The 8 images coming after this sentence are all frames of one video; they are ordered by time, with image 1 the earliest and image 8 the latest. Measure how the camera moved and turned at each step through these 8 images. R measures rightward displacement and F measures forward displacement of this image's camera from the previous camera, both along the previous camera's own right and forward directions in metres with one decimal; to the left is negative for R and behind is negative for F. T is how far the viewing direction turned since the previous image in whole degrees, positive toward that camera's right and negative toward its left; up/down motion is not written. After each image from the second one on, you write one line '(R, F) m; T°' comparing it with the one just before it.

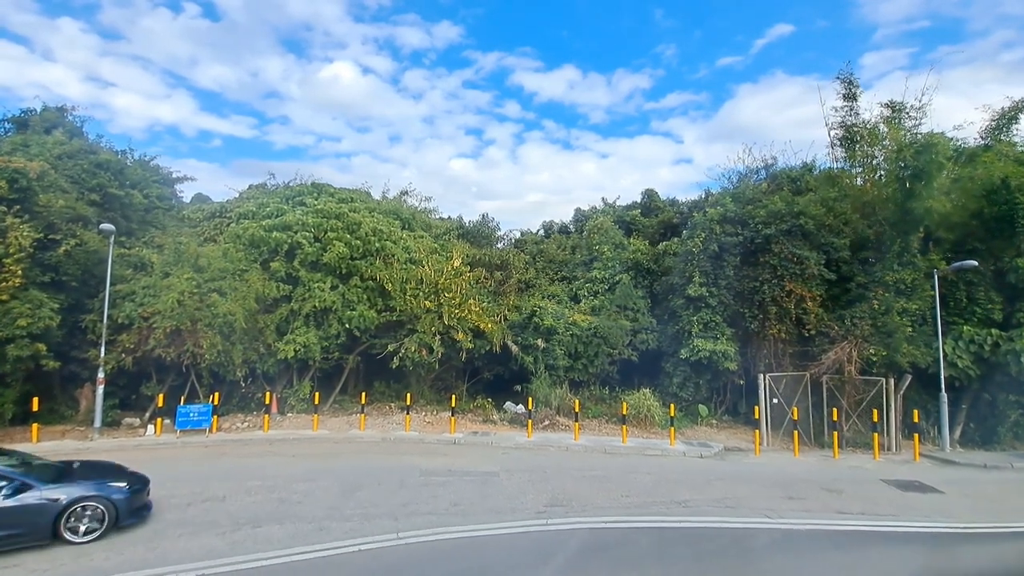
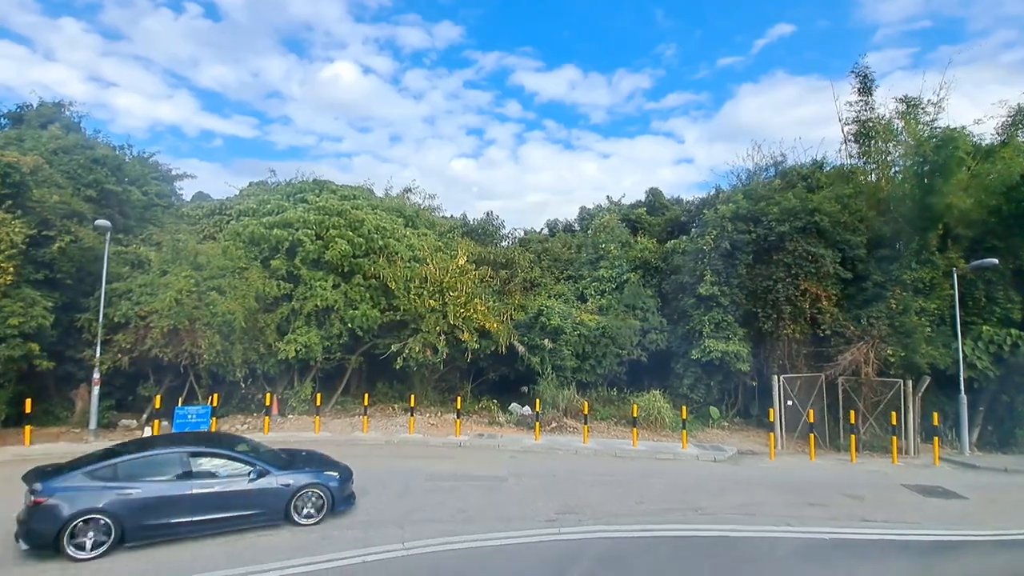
(-0.2, +0.4) m; 0°
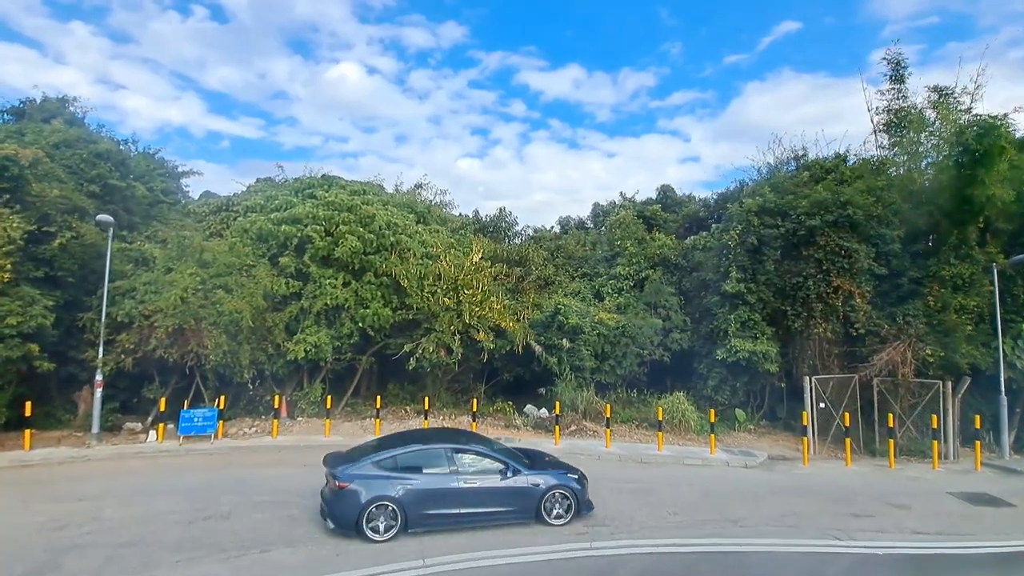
(-0.4, +0.6) m; -1°
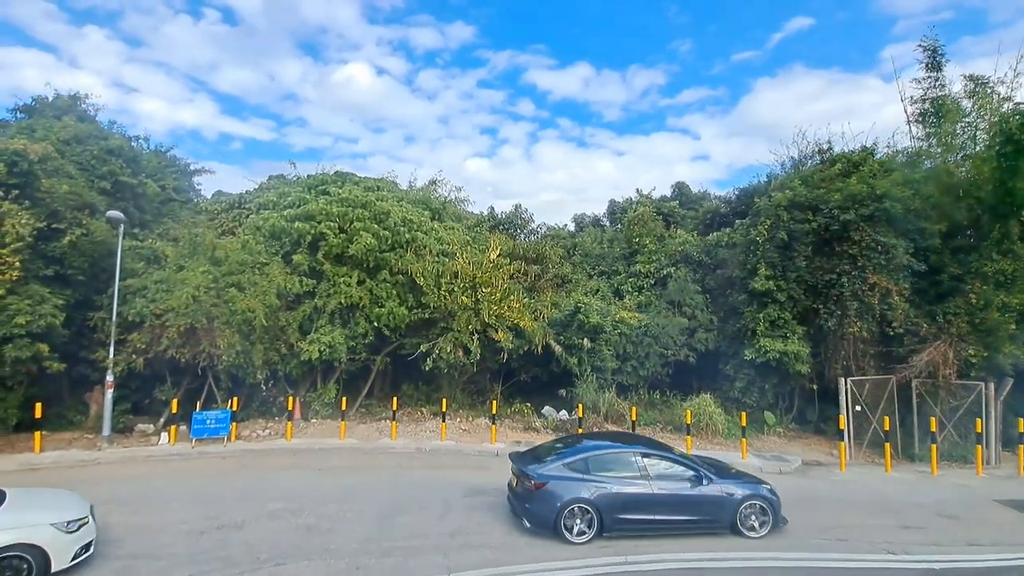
(-0.3, +0.5) m; -1°
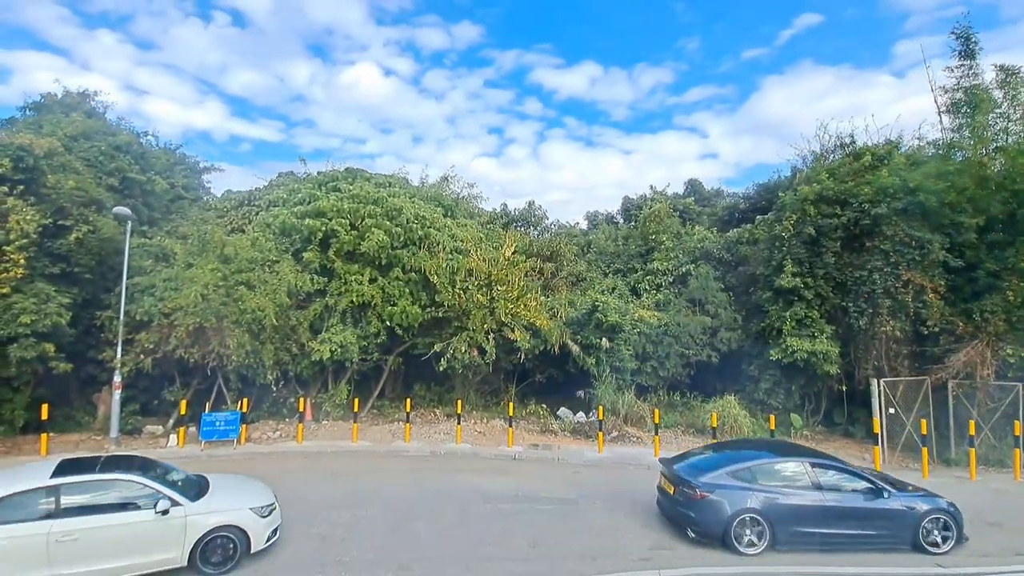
(-0.3, +0.5) m; -1°
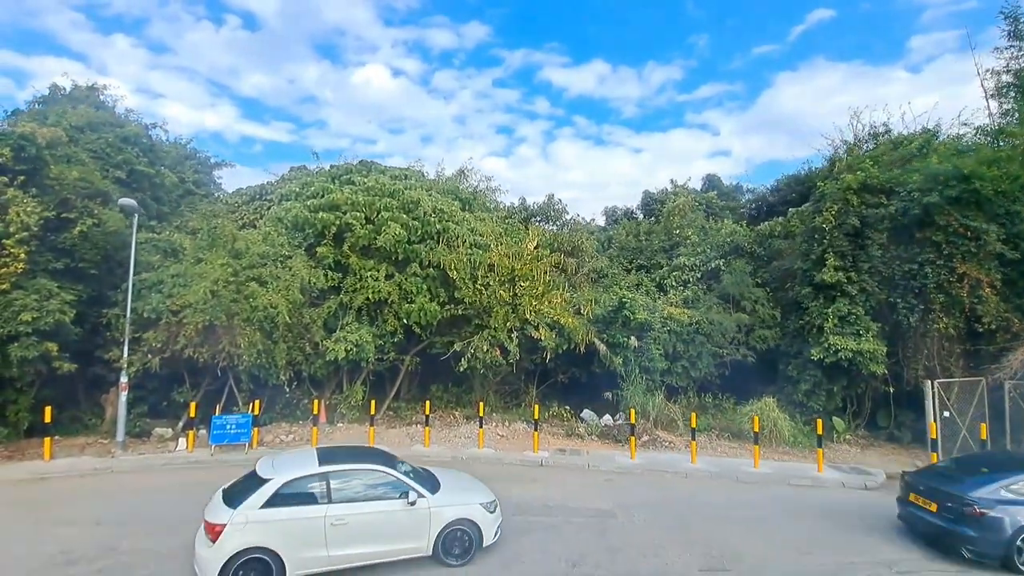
(-0.4, +0.8) m; -1°
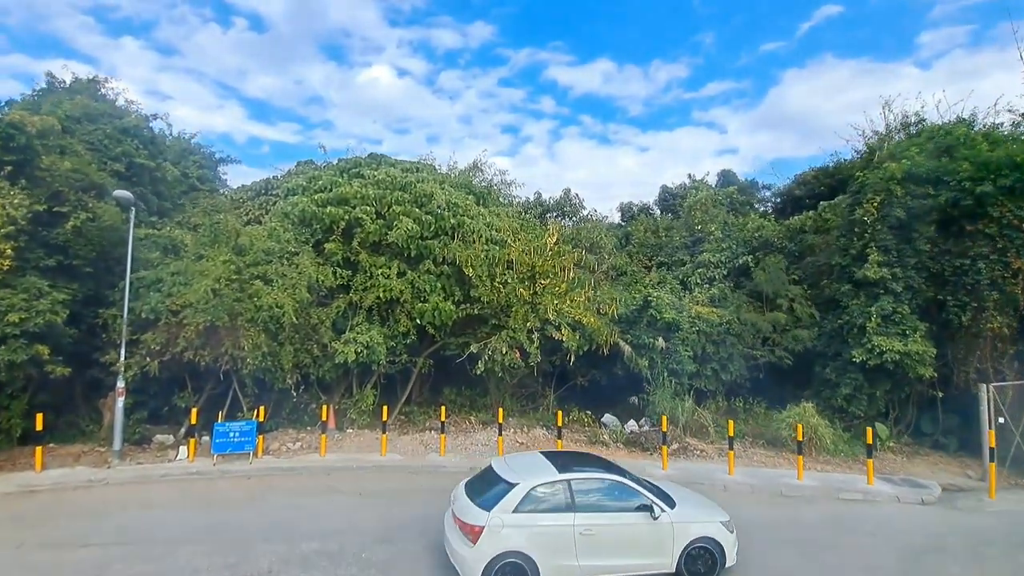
(-0.4, +0.8) m; -1°
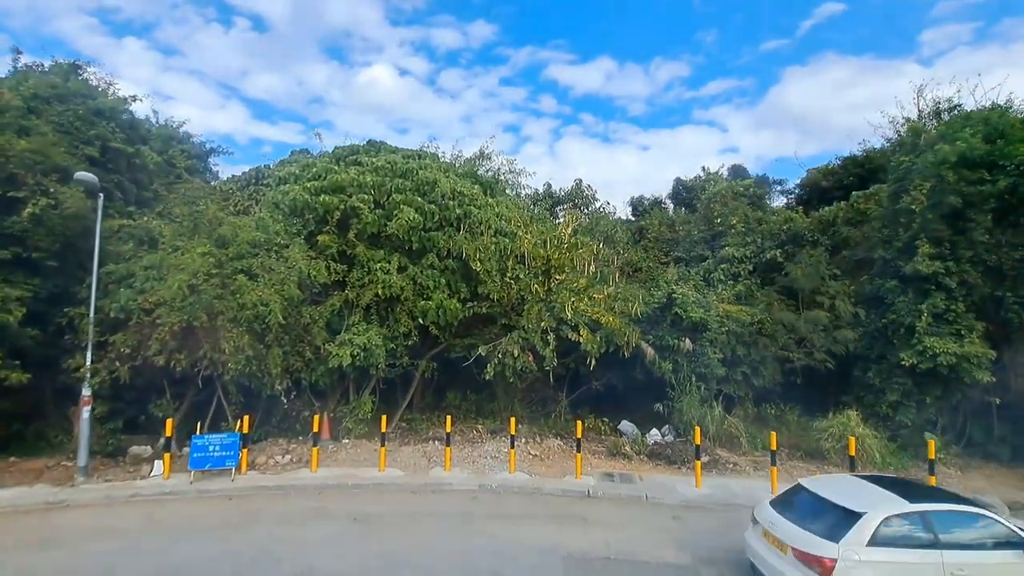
(-0.3, +1.2) m; 0°
